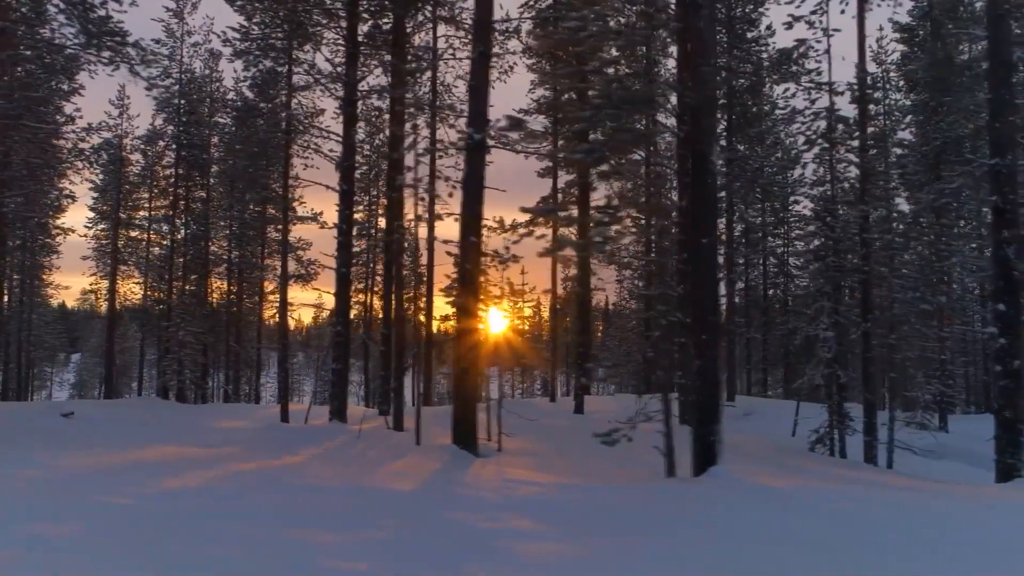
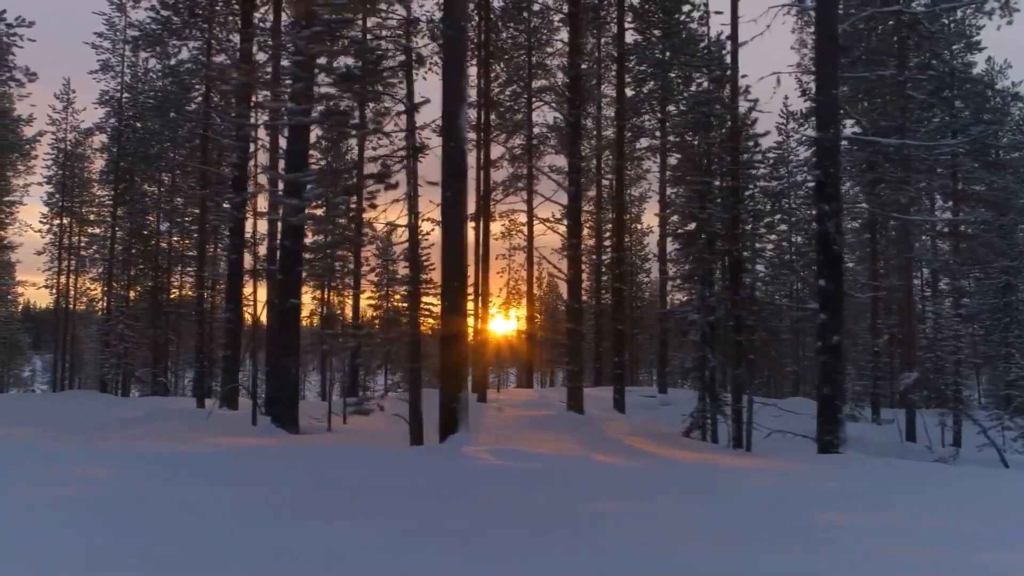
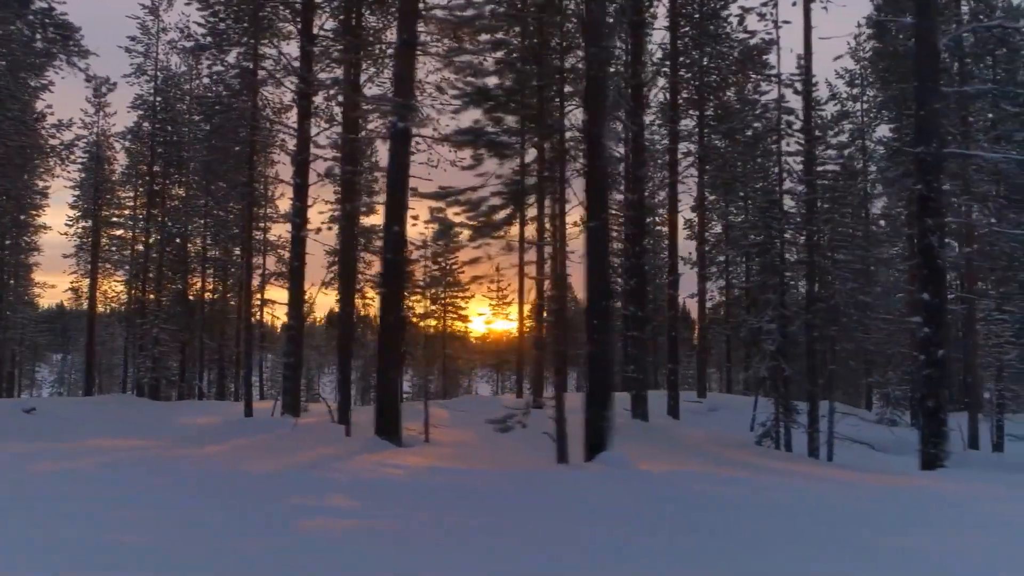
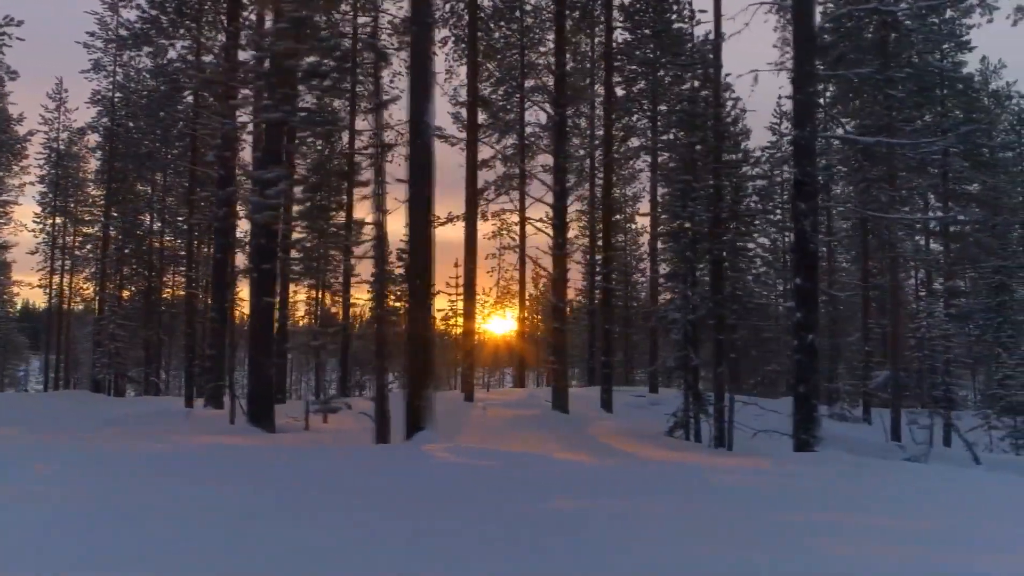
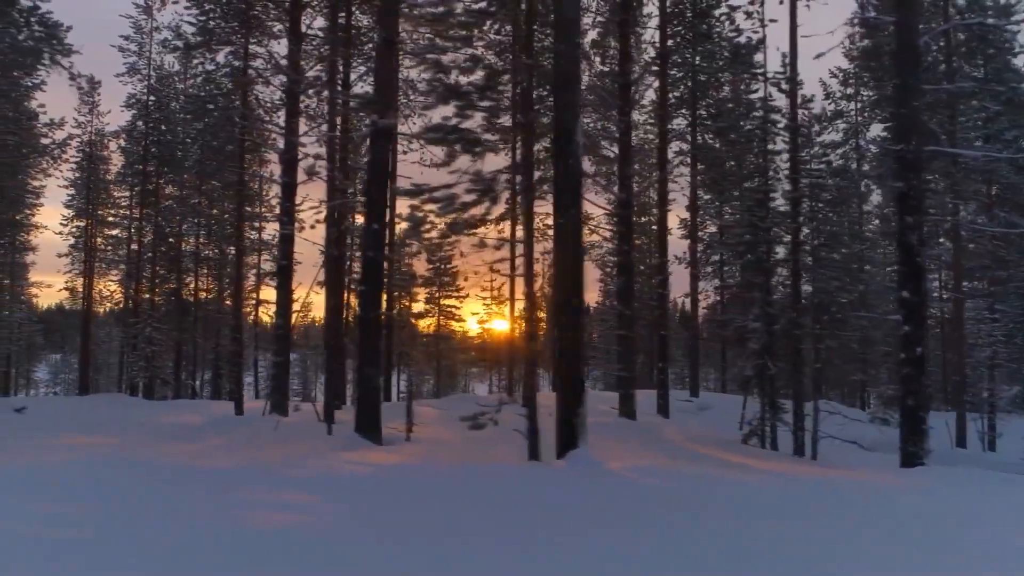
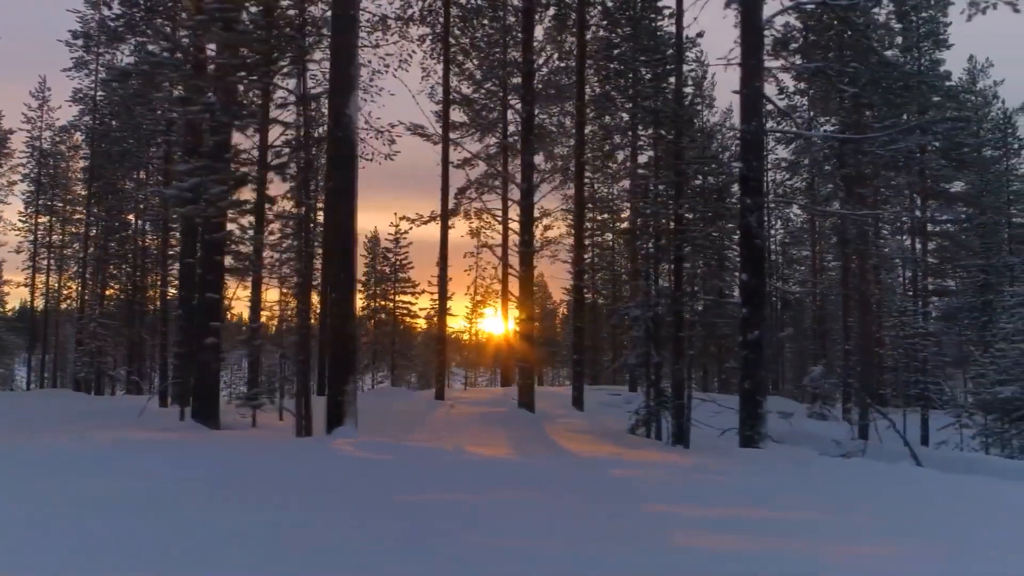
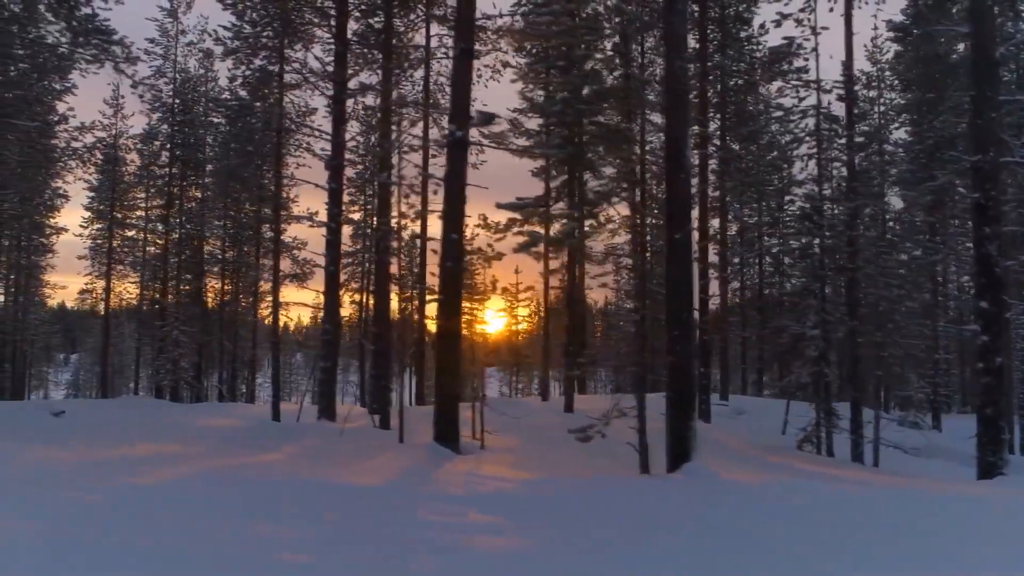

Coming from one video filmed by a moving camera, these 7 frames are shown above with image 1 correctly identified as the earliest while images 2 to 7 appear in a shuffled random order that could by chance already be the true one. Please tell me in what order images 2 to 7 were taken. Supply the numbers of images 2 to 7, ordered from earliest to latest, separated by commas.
3, 4, 6, 2, 5, 7
